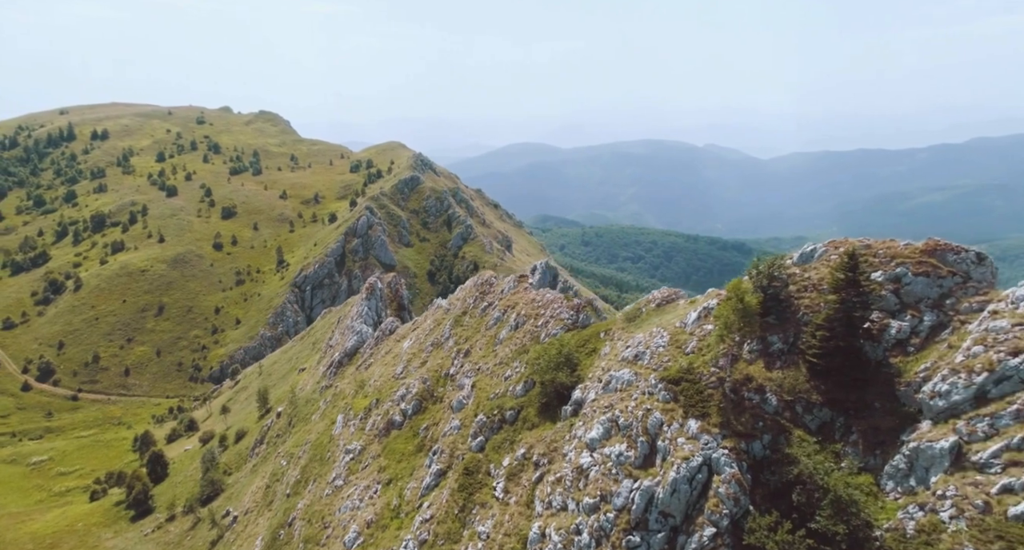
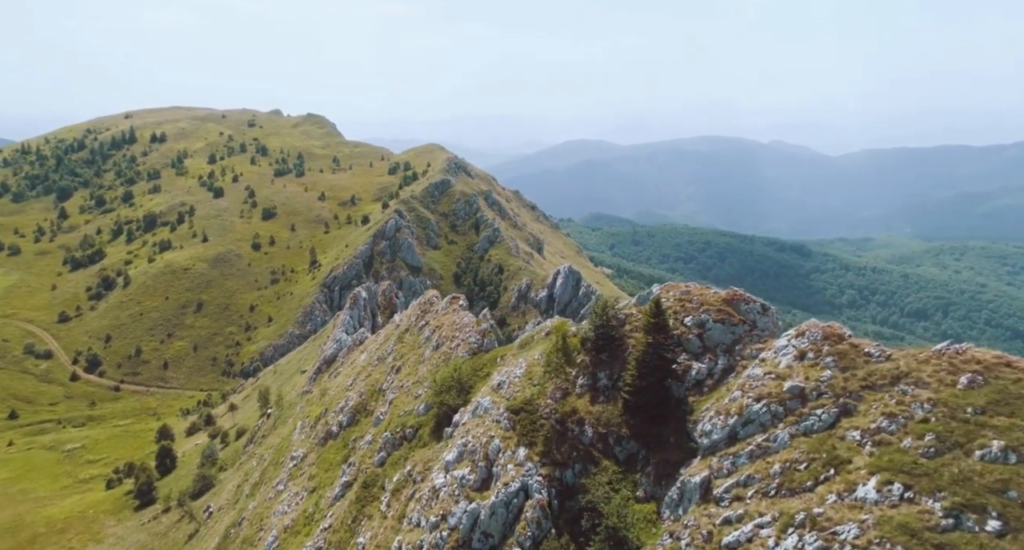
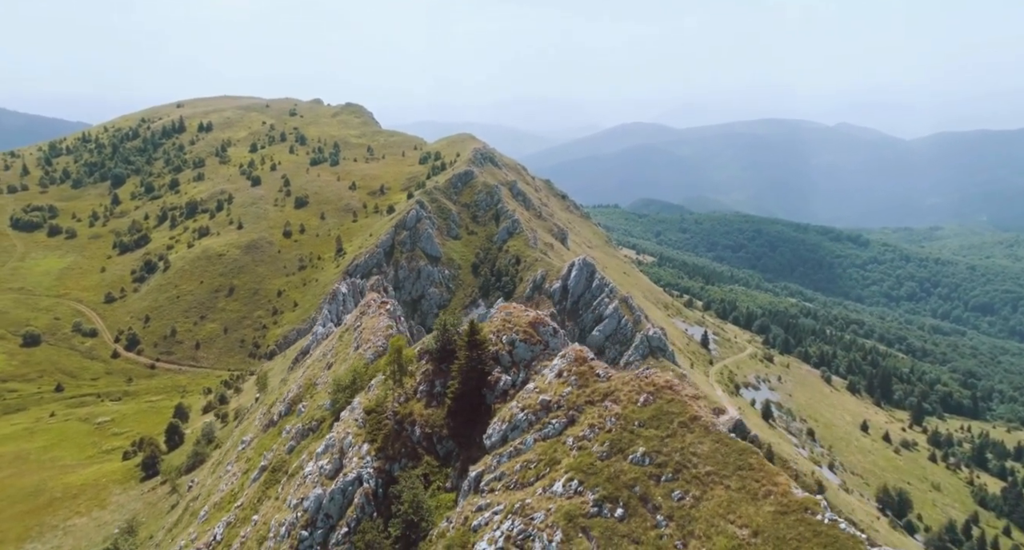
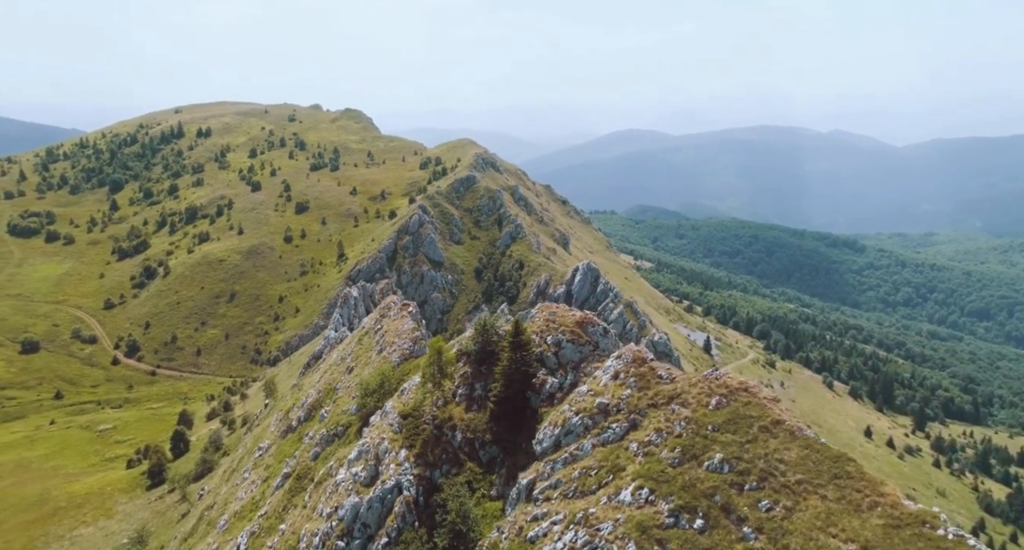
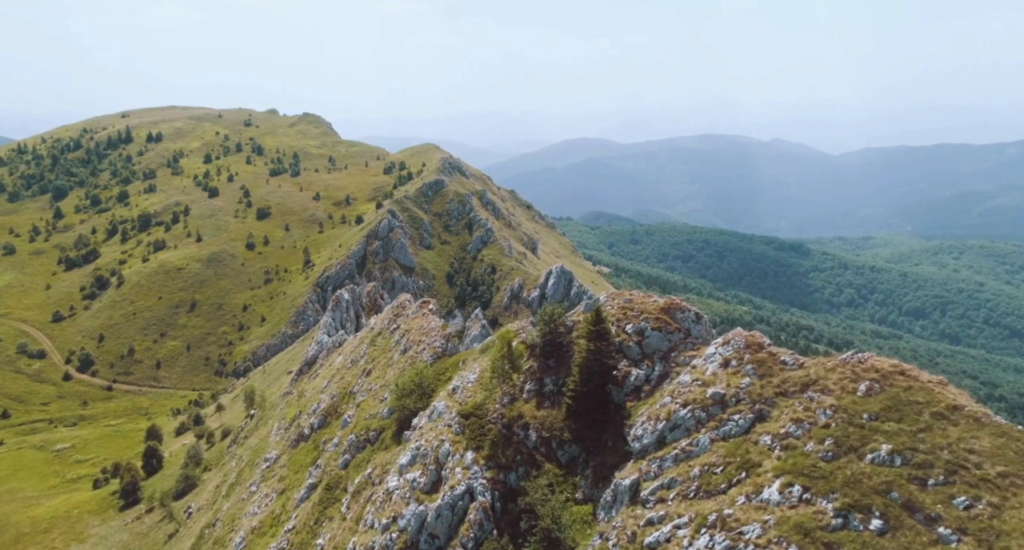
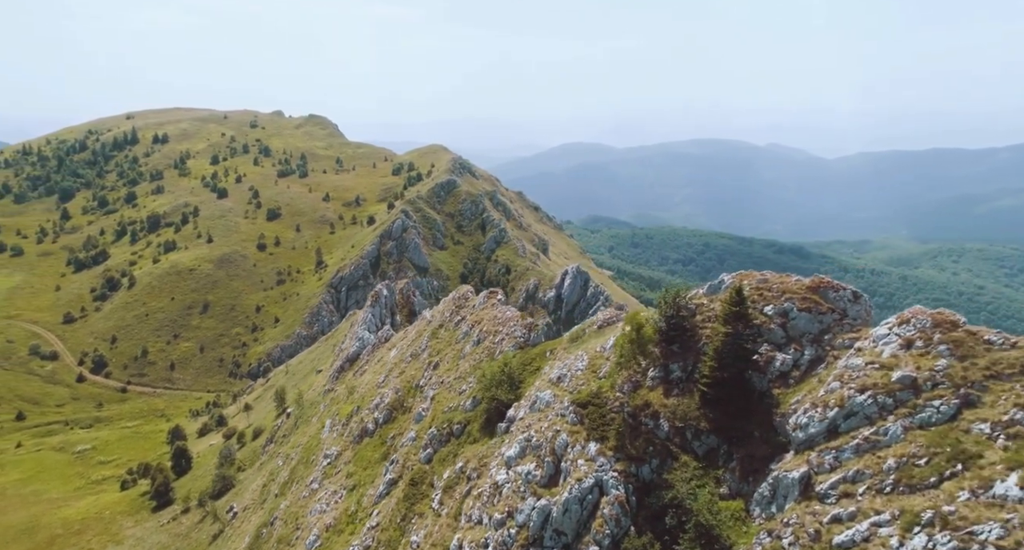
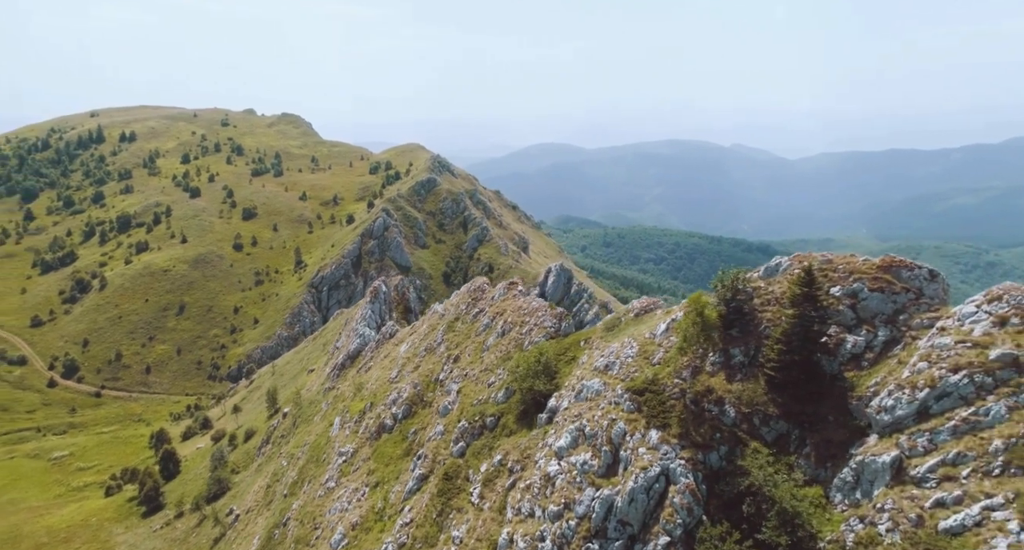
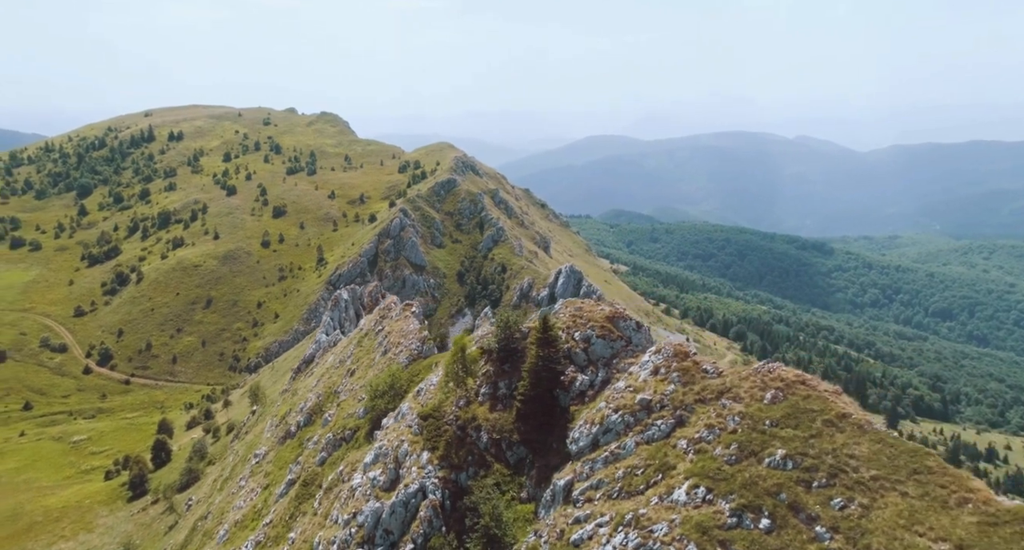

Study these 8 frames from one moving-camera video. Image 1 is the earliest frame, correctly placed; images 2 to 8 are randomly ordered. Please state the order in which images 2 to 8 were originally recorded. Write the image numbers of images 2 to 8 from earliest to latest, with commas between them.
7, 6, 2, 5, 8, 4, 3
